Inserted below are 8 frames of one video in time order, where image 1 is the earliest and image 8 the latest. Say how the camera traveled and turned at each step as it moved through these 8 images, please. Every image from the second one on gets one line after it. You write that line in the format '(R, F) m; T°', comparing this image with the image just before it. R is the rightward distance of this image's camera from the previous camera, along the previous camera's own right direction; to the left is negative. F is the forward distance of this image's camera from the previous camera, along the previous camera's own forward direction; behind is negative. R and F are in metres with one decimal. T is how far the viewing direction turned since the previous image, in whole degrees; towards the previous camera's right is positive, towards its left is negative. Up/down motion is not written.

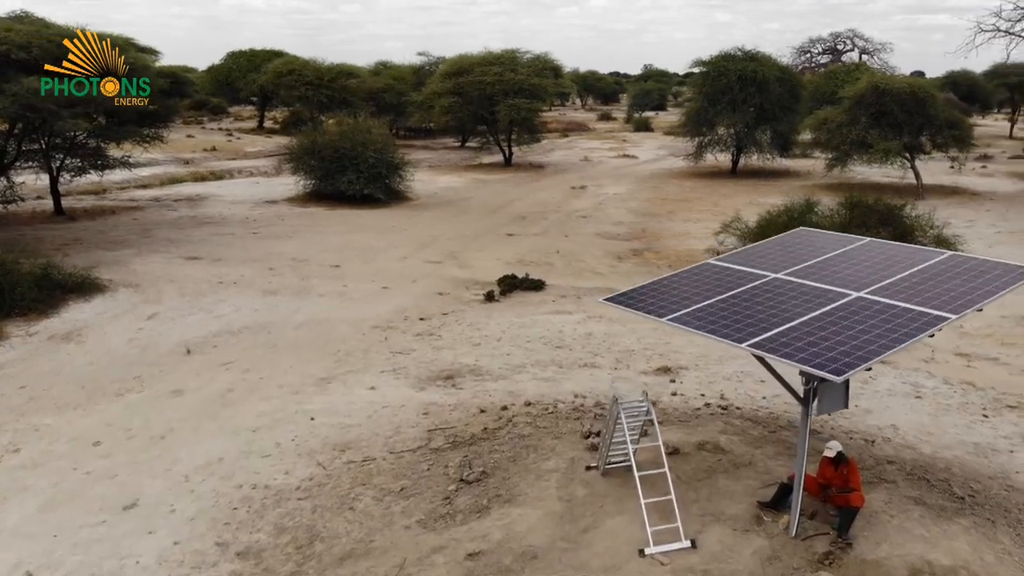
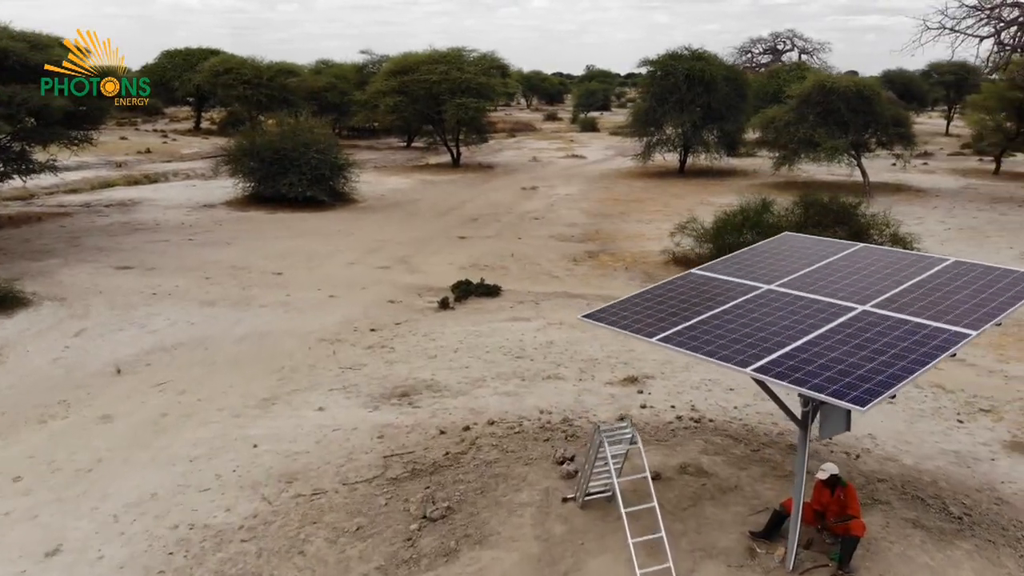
(-0.1, +0.6) m; +4°
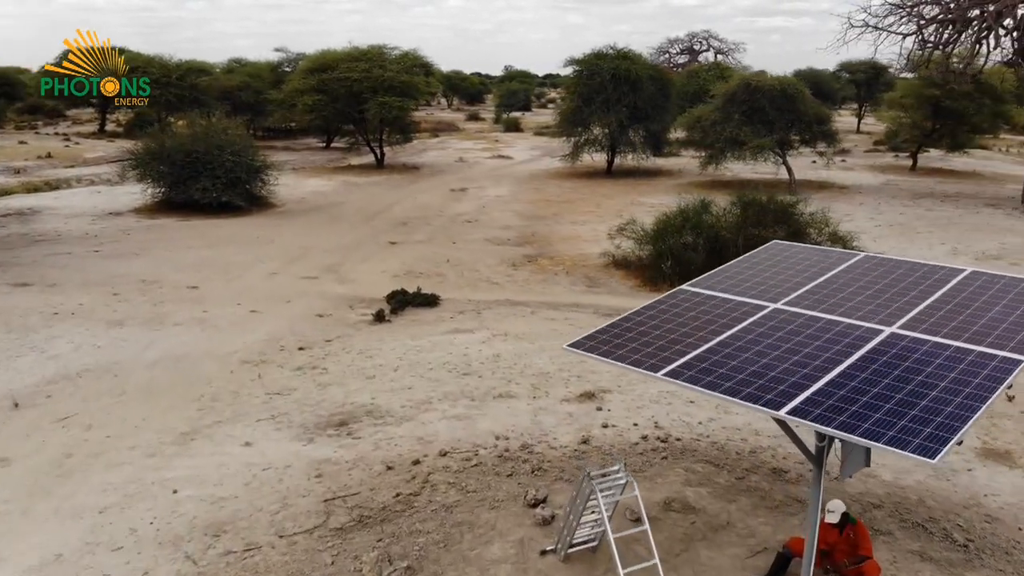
(-0.2, +0.8) m; +5°
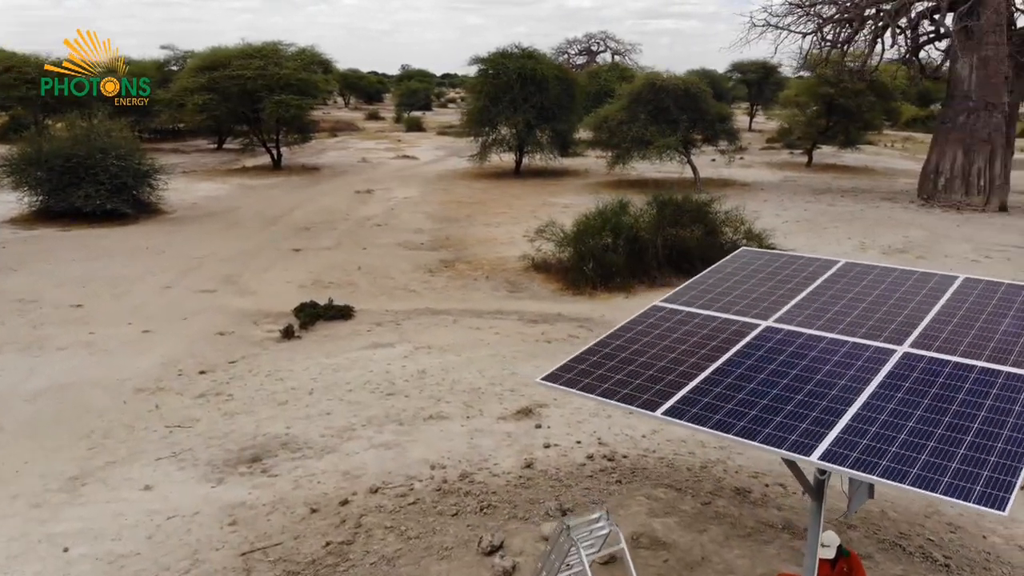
(-0.3, +0.7) m; +6°
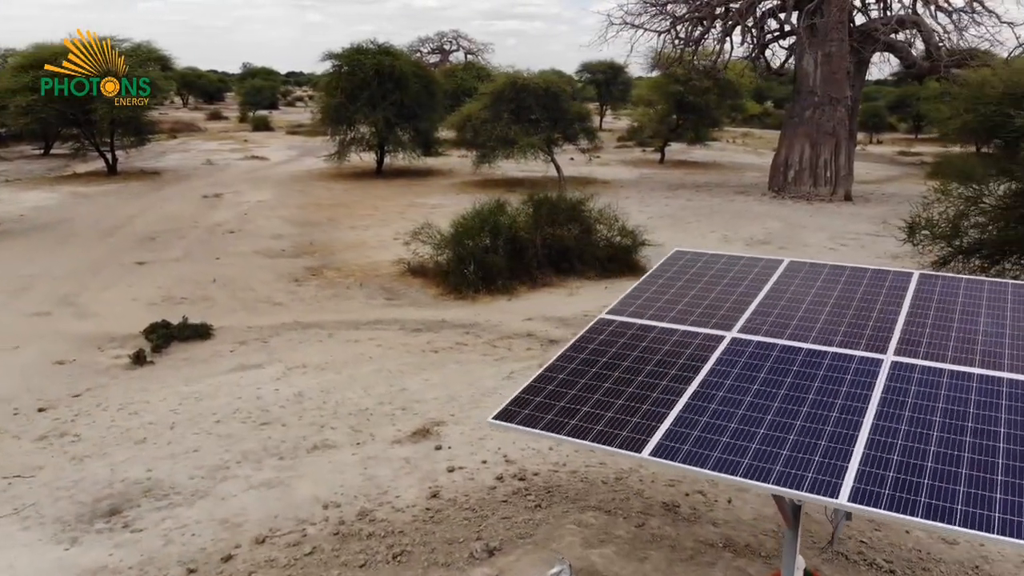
(-0.3, +0.7) m; +9°
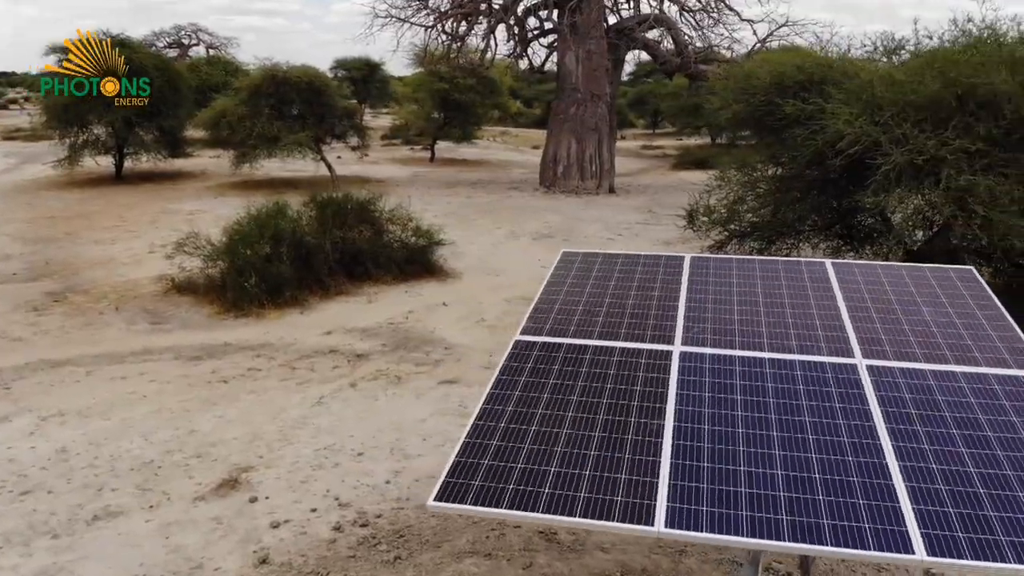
(-0.5, +0.9) m; +16°
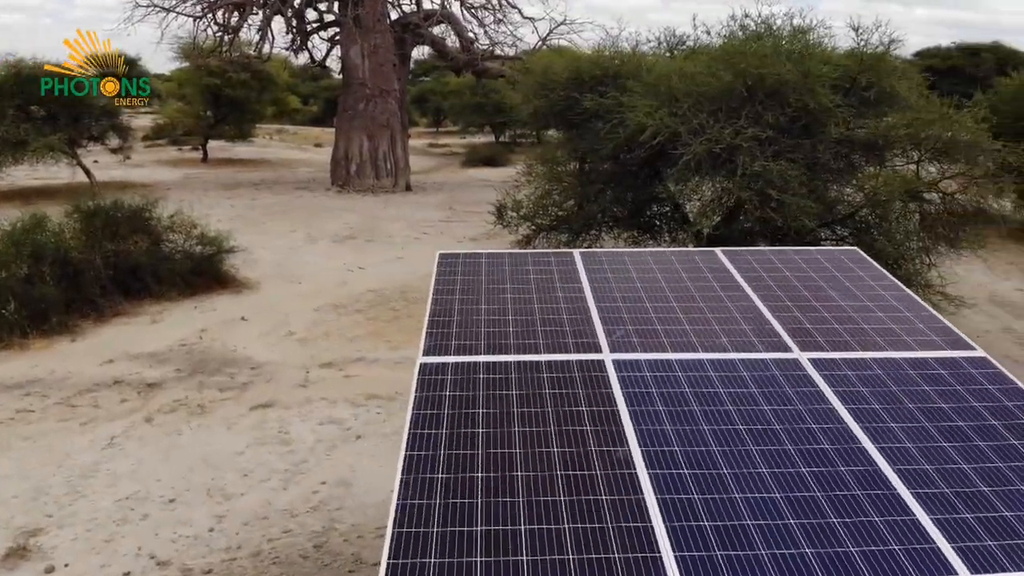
(-0.3, +0.5) m; +14°
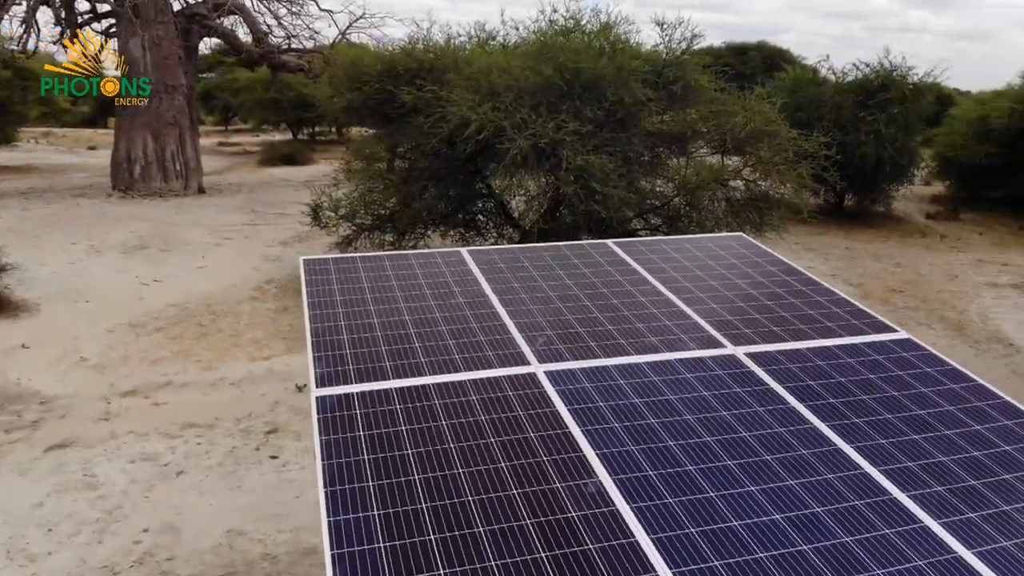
(-0.2, +0.4) m; +13°
